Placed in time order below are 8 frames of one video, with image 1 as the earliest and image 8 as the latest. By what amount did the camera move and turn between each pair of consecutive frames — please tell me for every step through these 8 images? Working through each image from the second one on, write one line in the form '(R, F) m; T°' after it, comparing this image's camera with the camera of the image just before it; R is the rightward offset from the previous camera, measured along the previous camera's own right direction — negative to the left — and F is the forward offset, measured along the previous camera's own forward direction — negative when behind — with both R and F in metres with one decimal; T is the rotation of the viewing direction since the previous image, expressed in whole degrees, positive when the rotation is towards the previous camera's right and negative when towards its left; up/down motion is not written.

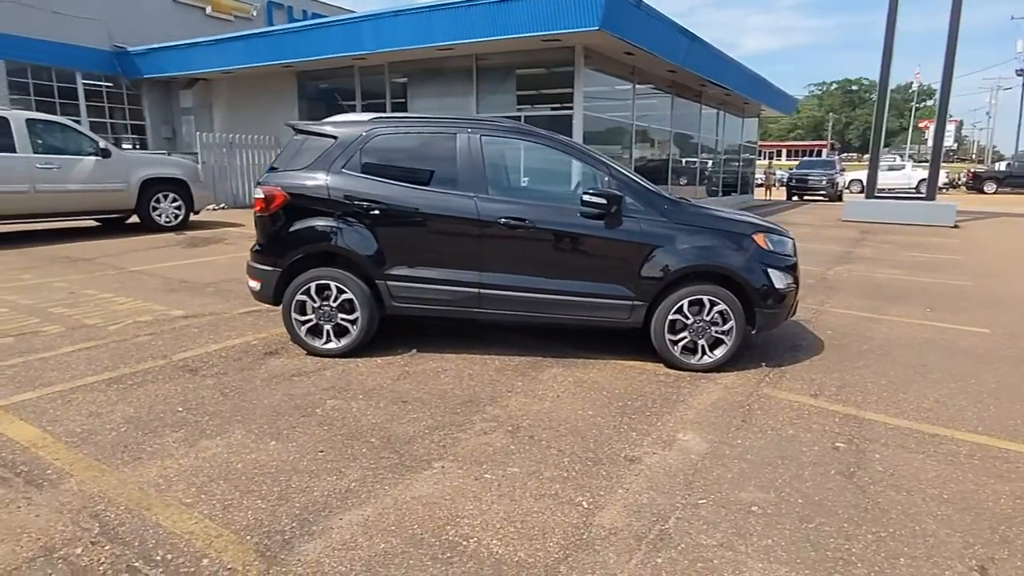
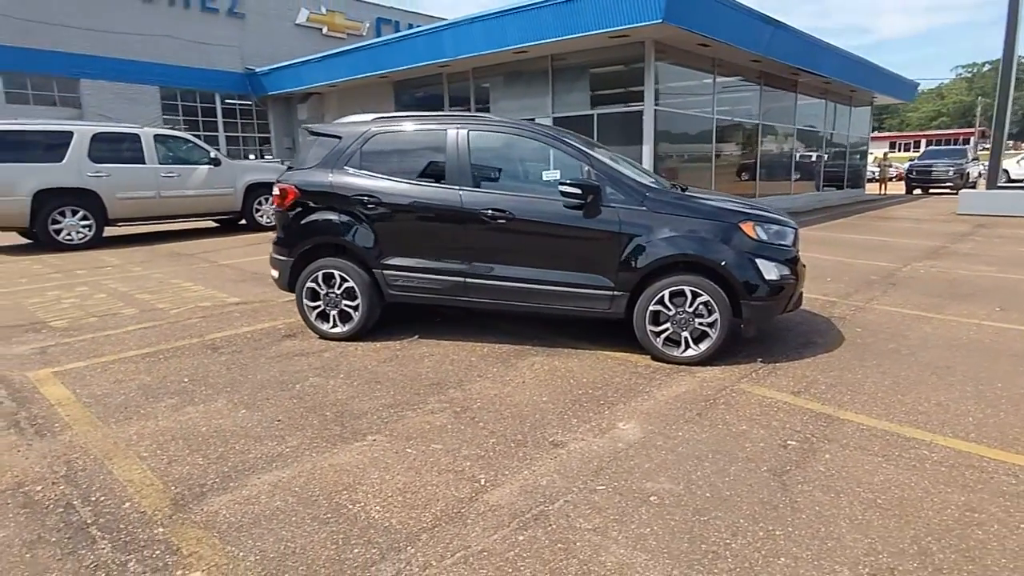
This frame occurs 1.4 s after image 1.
(+1.0, 0.0) m; -11°
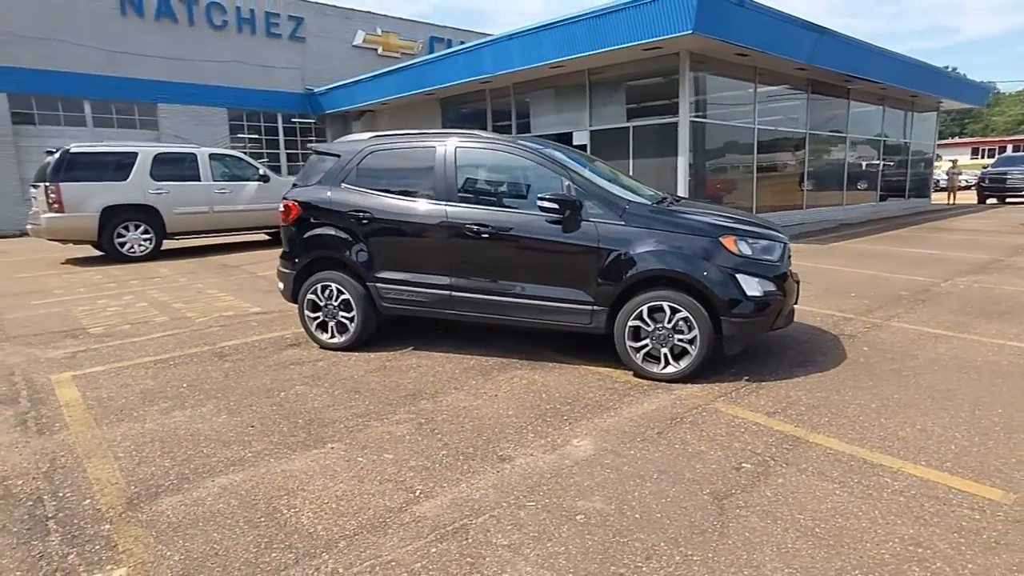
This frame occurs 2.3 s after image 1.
(+0.6, 0.0) m; -6°
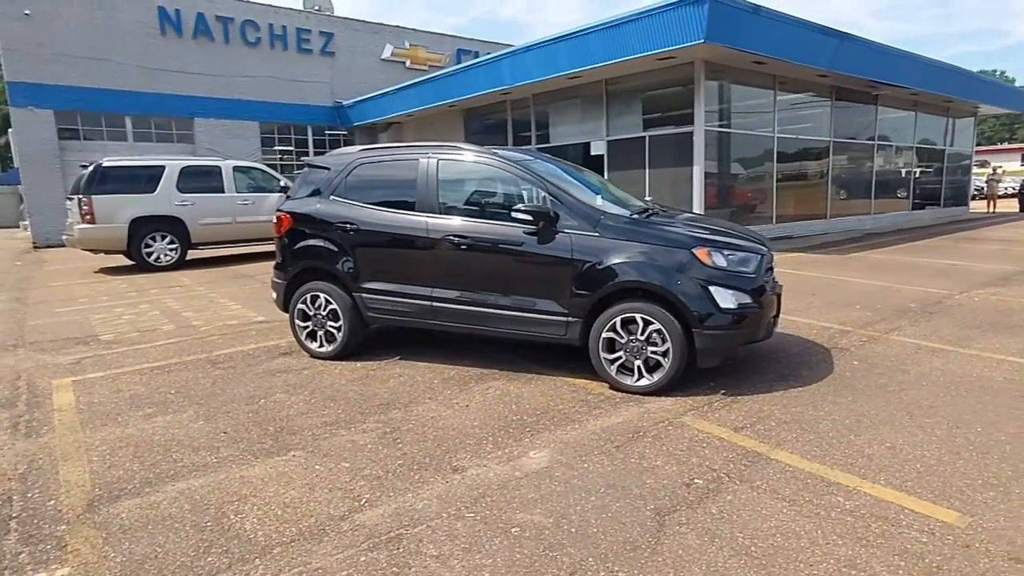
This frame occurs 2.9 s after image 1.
(+0.4, 0.0) m; -3°
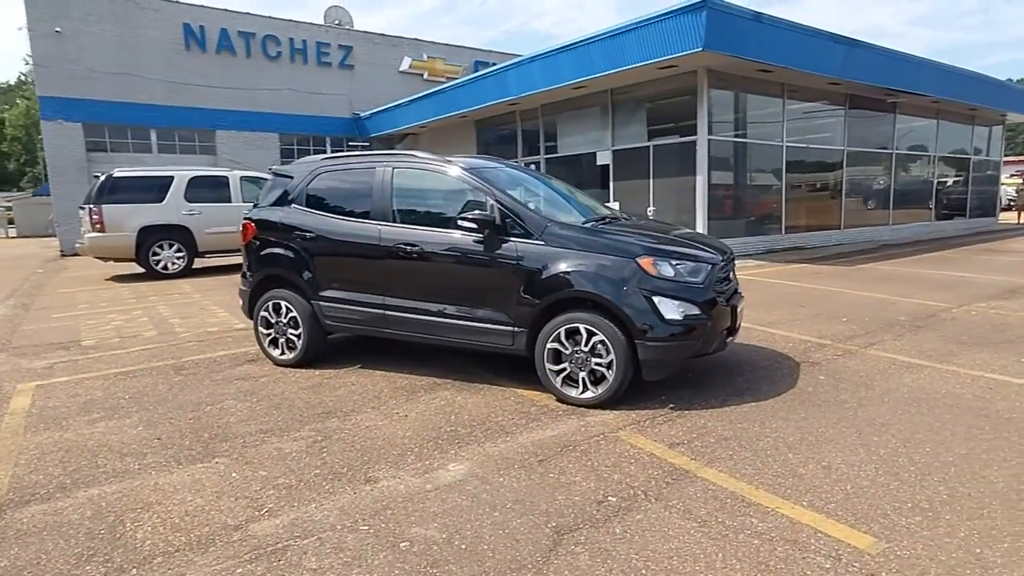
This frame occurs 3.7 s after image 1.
(+0.6, +0.1) m; -3°
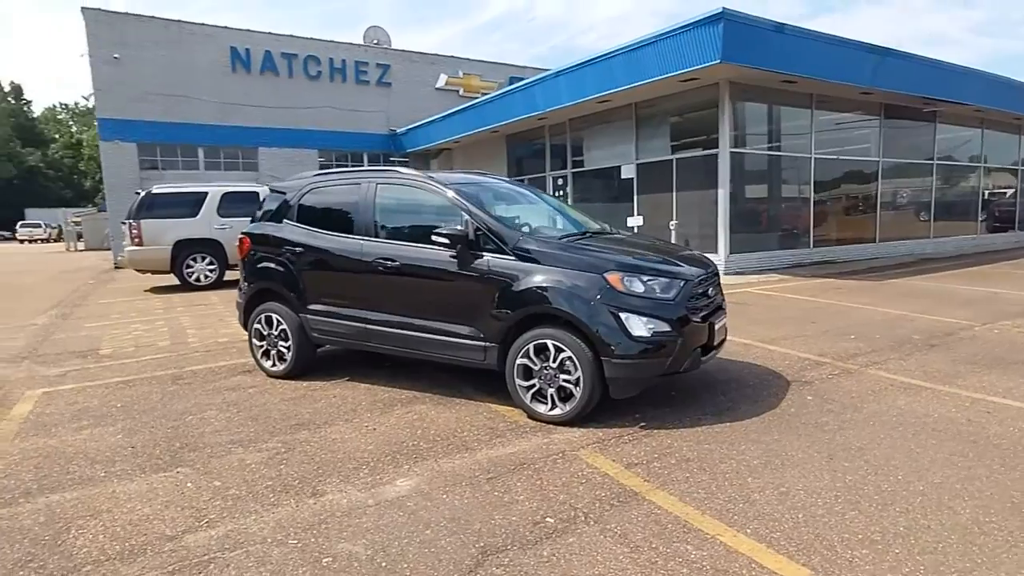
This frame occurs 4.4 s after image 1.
(+0.5, +0.1) m; -4°
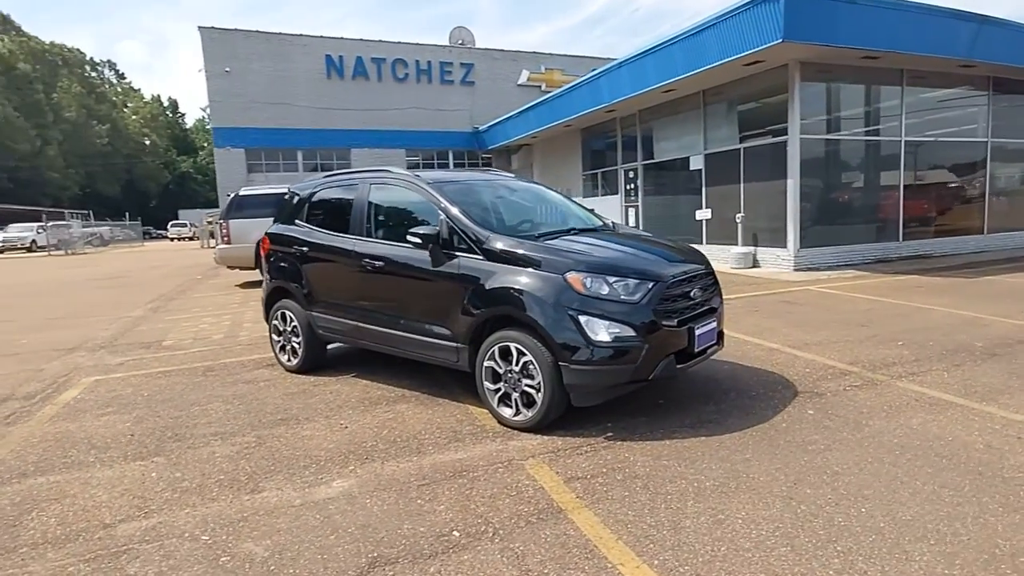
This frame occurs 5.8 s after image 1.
(+0.9, +0.2) m; -9°
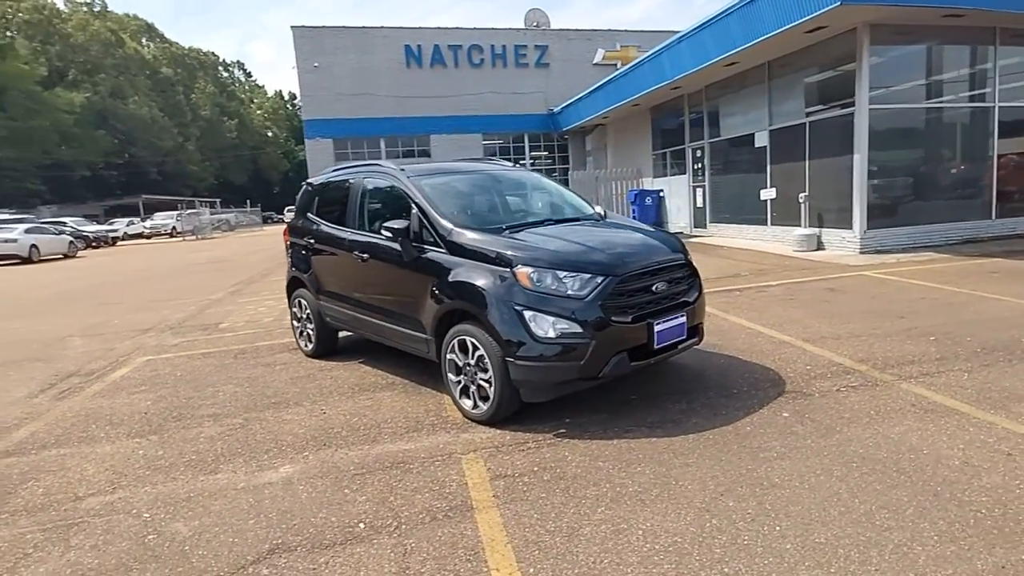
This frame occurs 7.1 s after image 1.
(+0.8, +0.1) m; -9°
